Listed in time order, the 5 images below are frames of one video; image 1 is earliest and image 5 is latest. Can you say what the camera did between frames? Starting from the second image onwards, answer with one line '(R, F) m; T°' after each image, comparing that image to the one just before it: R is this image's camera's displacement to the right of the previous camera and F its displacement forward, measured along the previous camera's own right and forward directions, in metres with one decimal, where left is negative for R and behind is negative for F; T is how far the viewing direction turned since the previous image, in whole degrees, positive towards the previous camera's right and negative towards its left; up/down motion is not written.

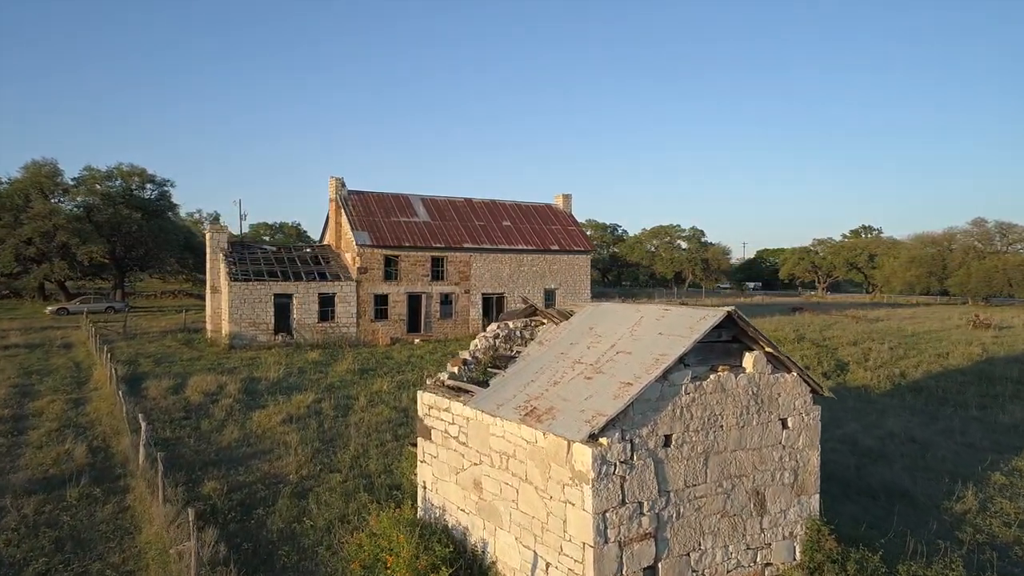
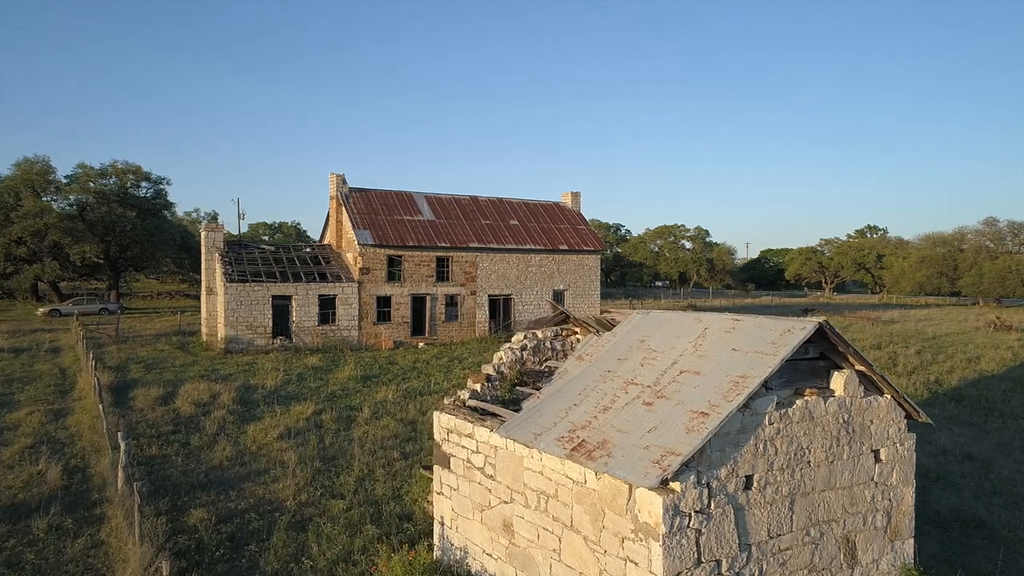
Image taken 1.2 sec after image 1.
(-0.3, +1.0) m; 0°
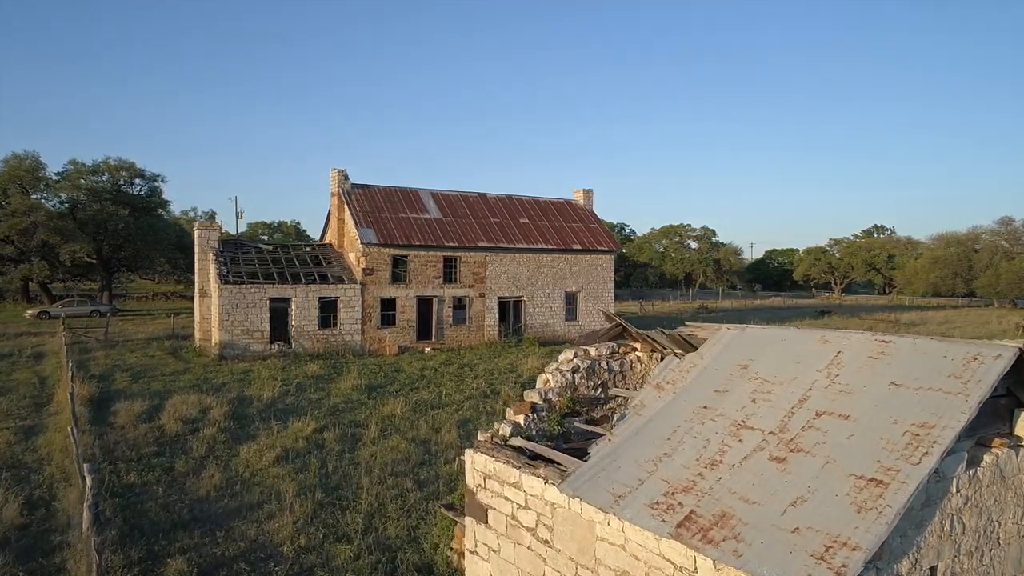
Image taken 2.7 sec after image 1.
(-0.4, +1.3) m; 0°
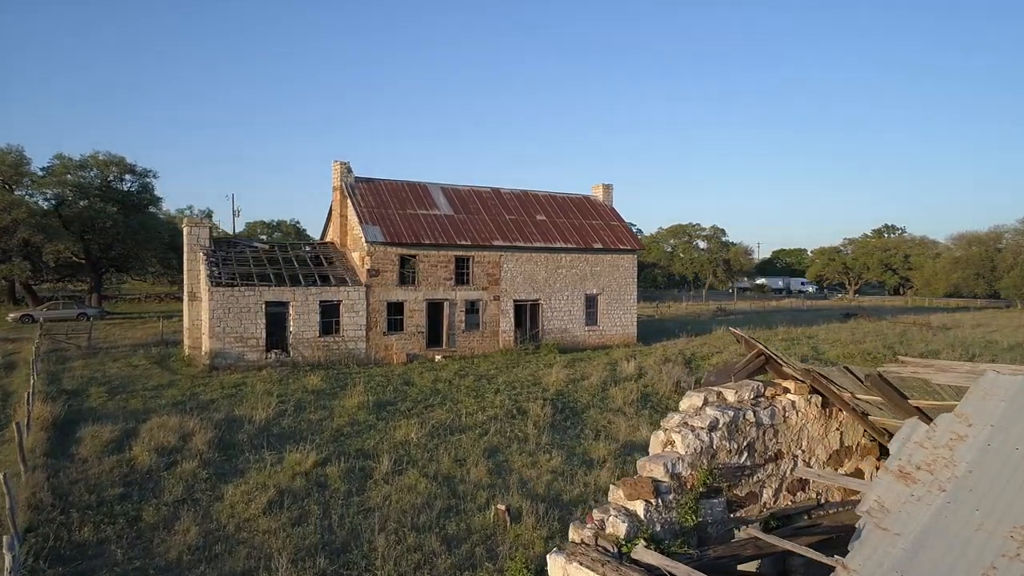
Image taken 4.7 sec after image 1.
(-0.6, +1.9) m; 0°
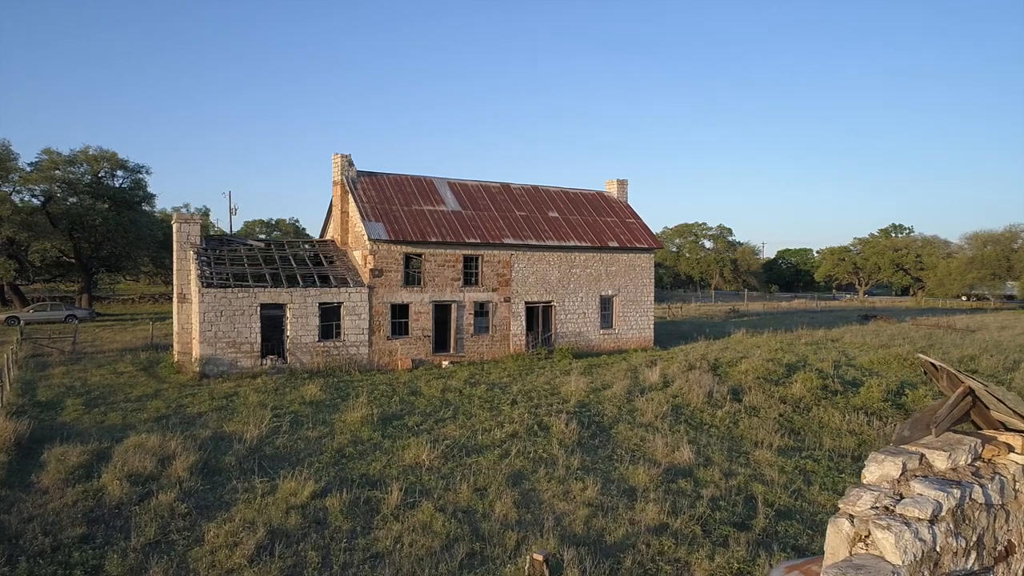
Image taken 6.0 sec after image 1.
(-0.4, +1.4) m; 0°
